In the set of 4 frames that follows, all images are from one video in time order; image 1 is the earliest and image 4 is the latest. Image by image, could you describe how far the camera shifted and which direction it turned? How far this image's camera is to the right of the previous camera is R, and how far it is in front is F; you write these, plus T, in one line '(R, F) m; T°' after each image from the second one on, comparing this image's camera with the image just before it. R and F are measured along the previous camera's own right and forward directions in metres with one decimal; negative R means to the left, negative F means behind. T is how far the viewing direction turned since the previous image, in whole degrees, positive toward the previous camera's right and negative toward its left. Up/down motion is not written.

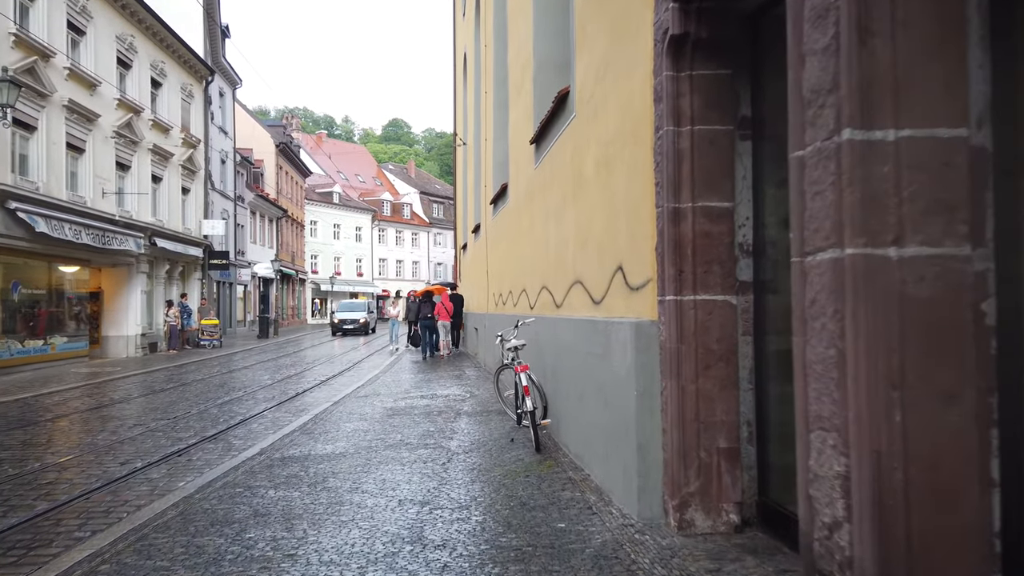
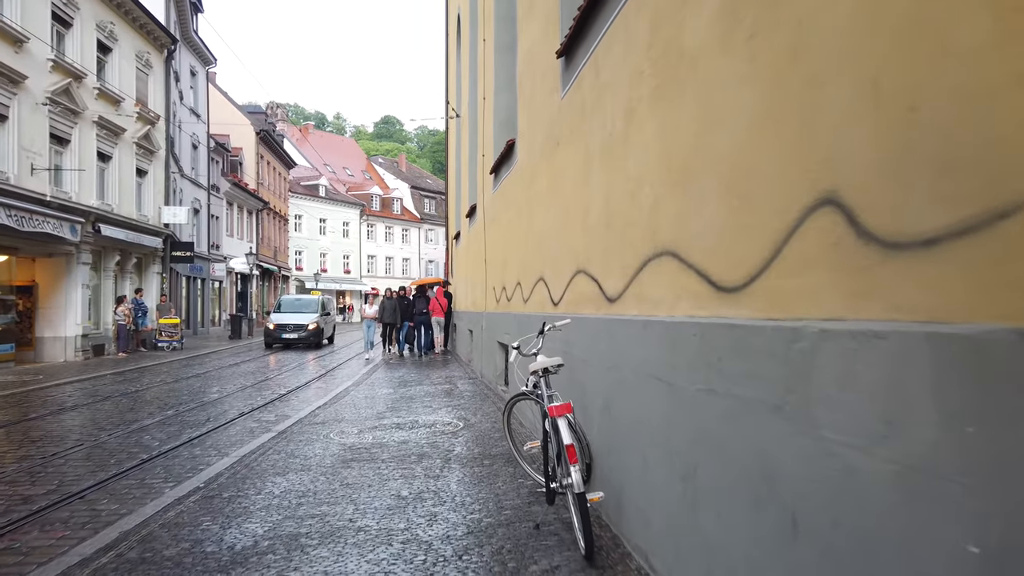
(-0.2, +3.1) m; +1°
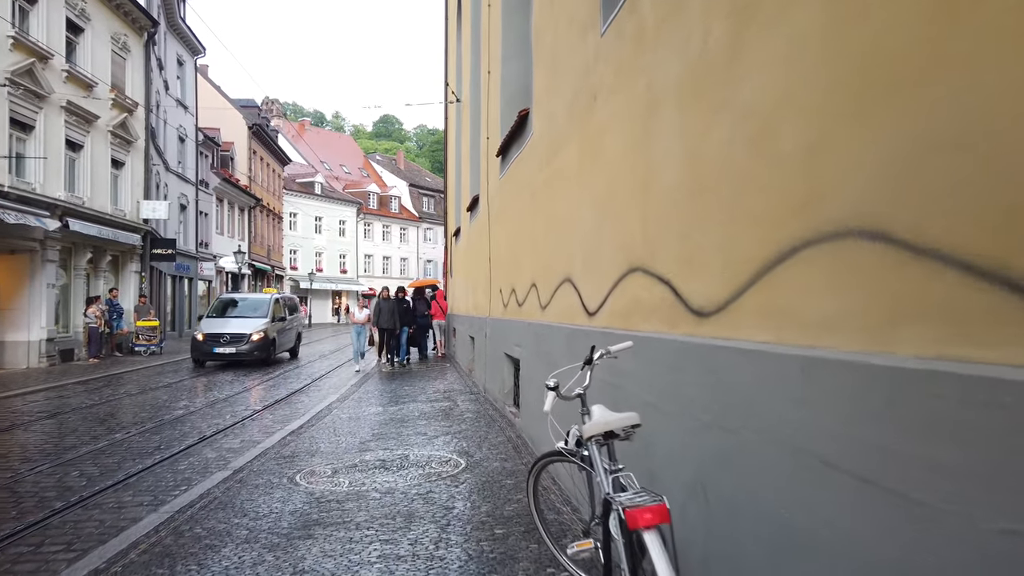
(-0.1, +1.7) m; 0°
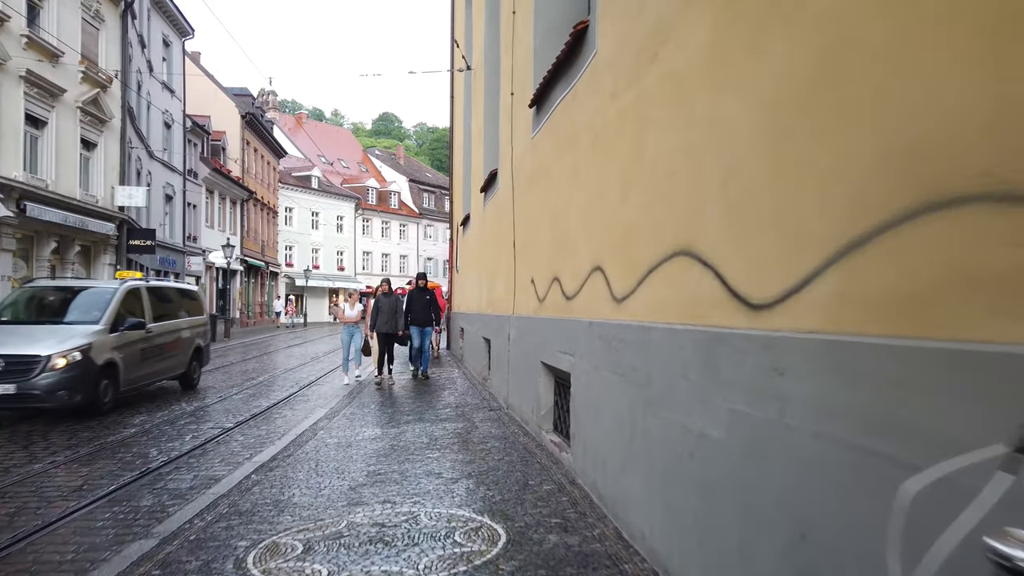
(-0.4, +2.2) m; 0°
